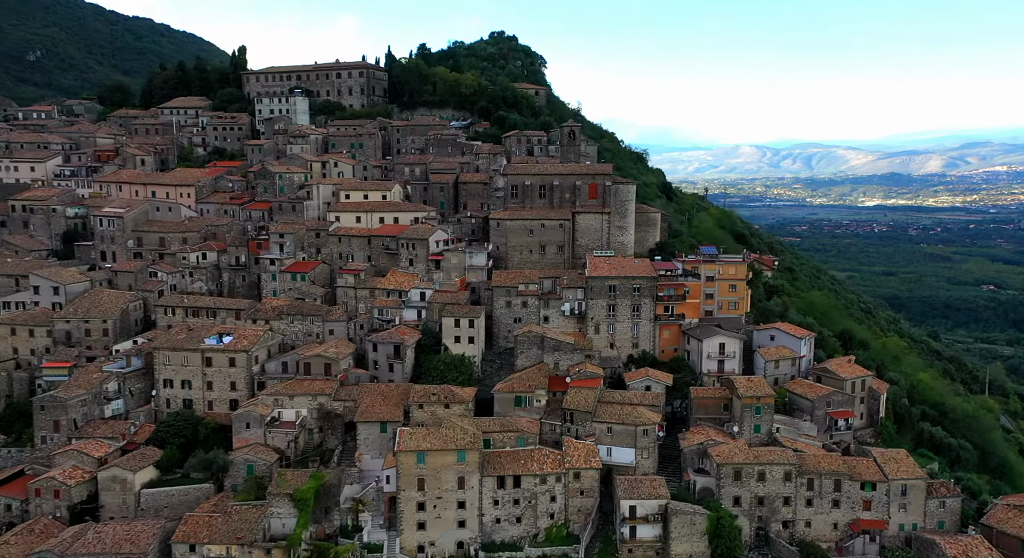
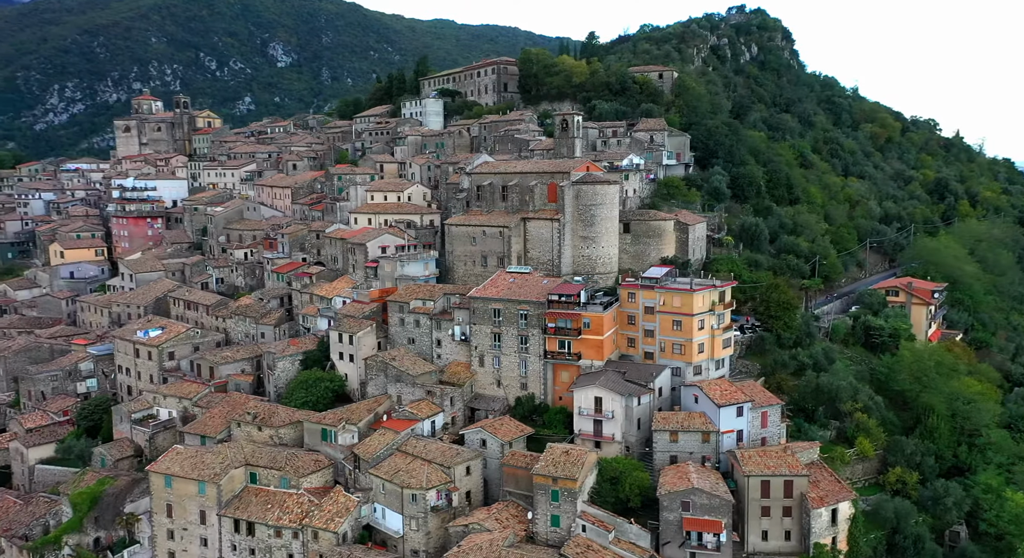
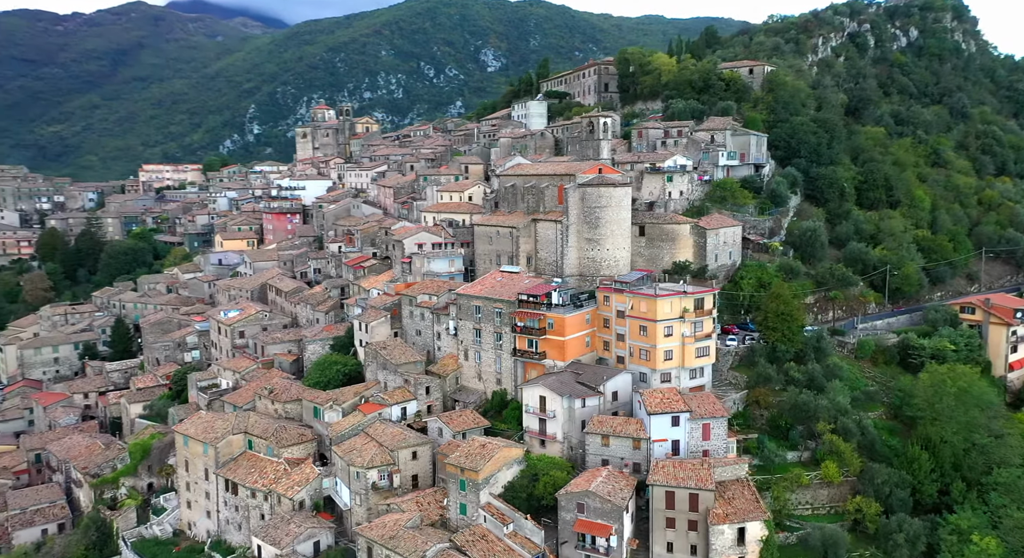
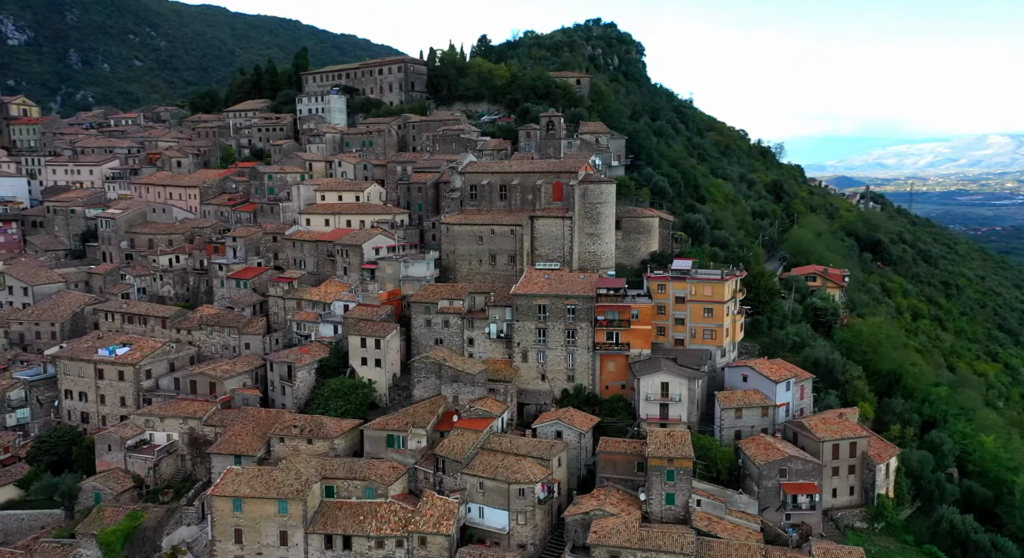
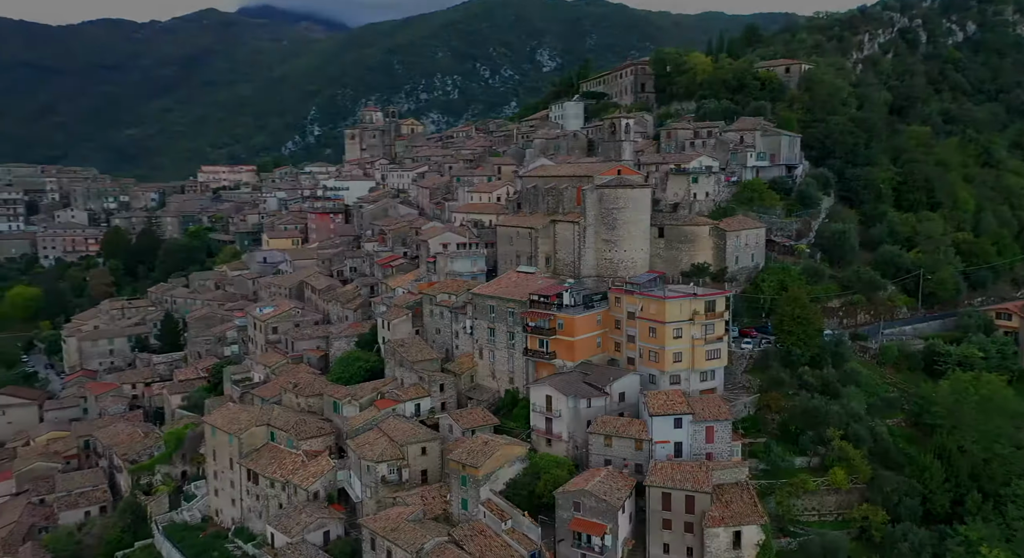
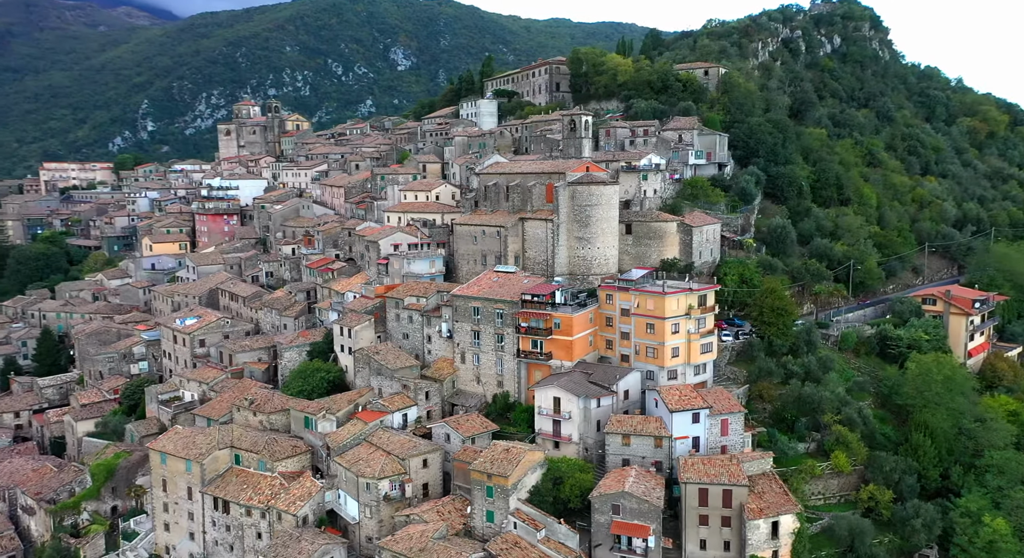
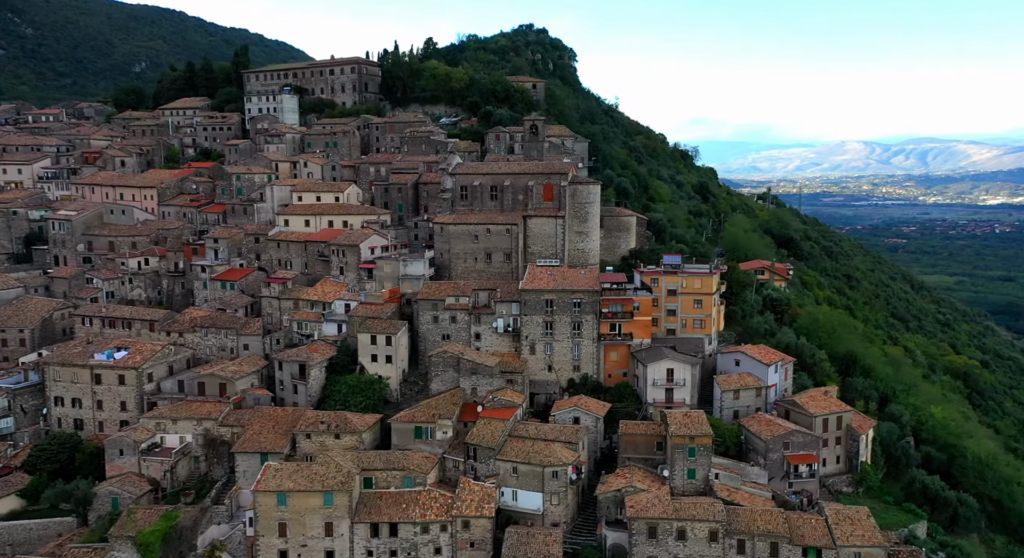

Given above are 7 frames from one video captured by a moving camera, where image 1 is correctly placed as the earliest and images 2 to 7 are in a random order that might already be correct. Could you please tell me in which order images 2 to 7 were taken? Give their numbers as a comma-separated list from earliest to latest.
7, 4, 2, 6, 3, 5
